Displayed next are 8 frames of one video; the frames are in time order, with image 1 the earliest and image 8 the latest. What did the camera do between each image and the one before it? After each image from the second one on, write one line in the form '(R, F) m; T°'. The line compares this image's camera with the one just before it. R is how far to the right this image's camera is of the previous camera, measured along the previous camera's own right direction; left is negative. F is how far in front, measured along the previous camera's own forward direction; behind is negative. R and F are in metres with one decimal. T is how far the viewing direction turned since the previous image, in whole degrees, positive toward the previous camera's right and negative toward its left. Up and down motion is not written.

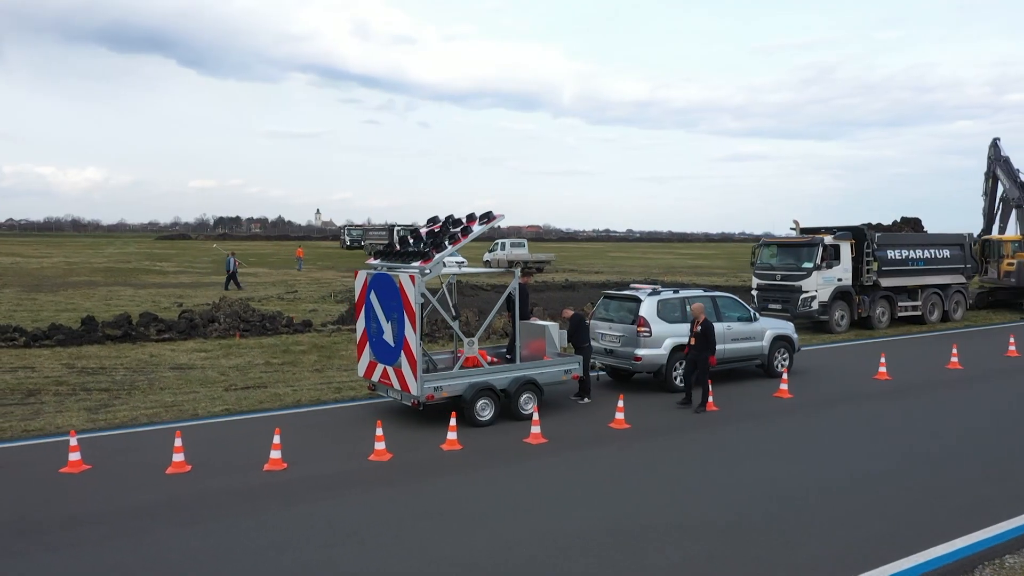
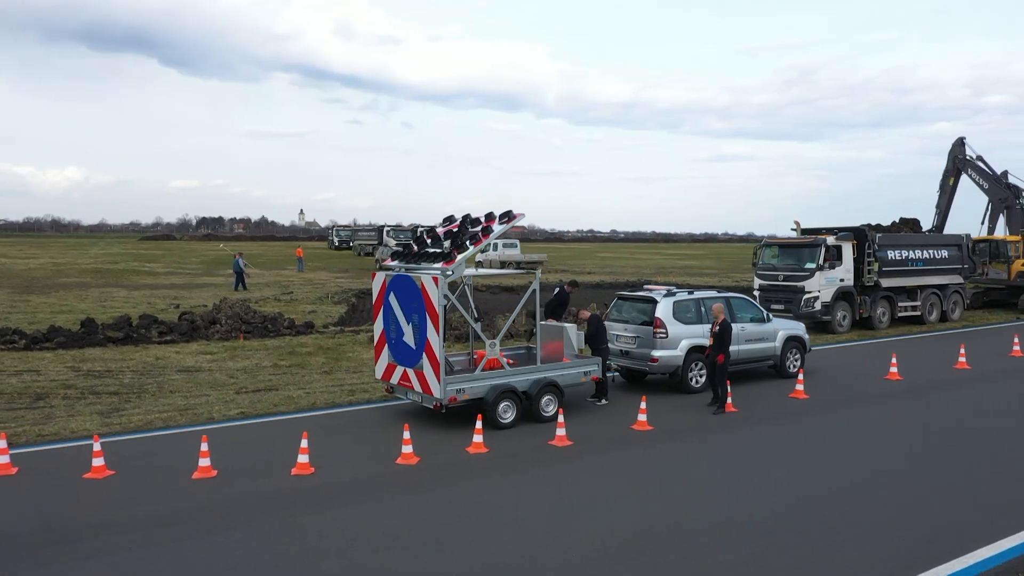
(-0.5, +0.1) m; +1°
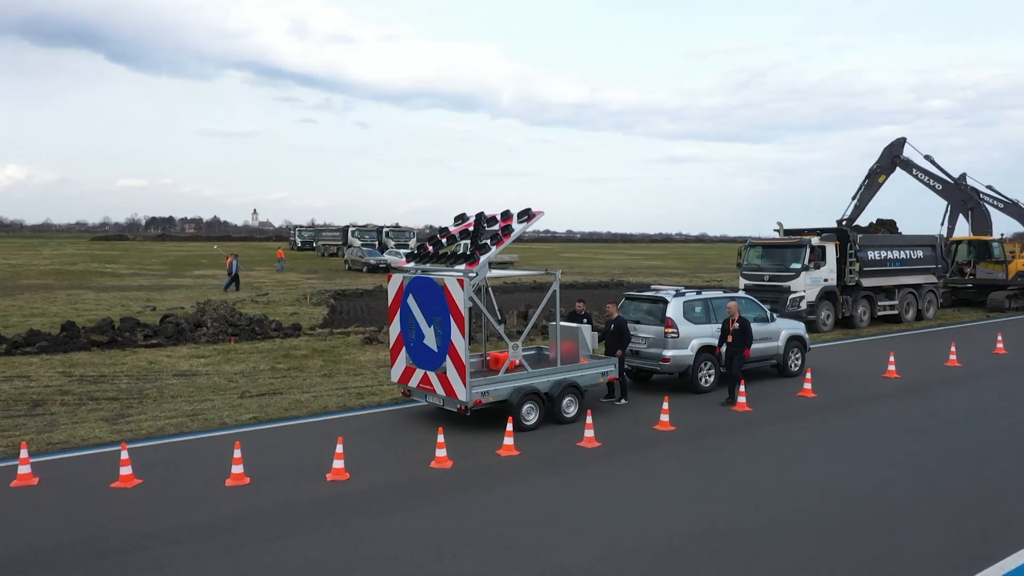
(-0.8, +0.1) m; +3°
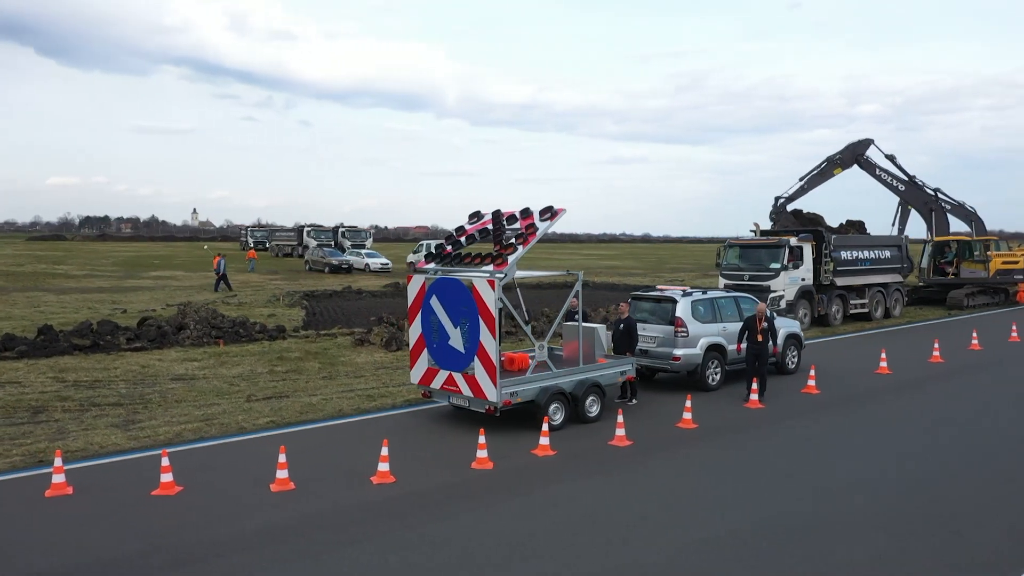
(-1.0, 0.0) m; +4°
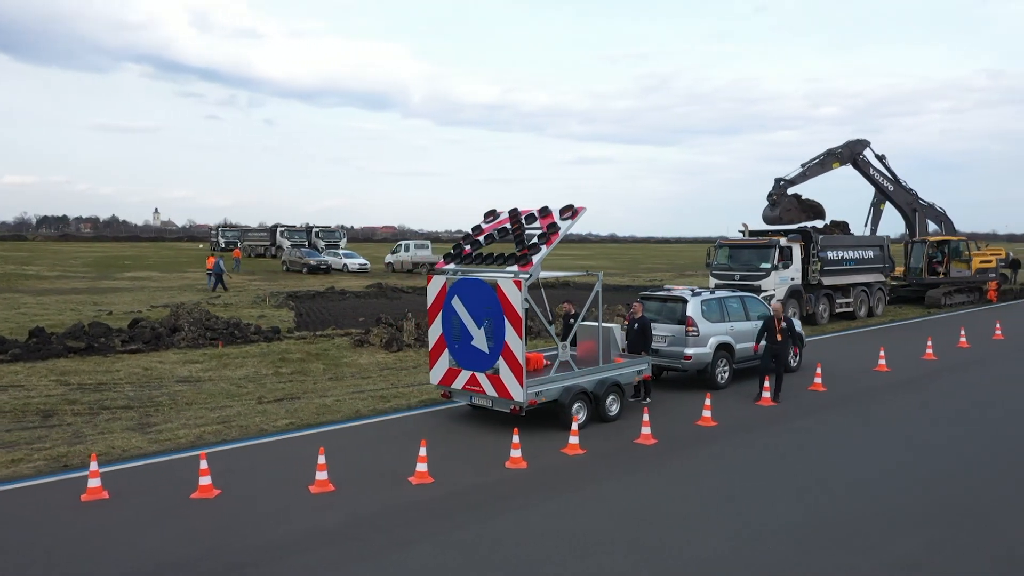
(-0.7, 0.0) m; +2°
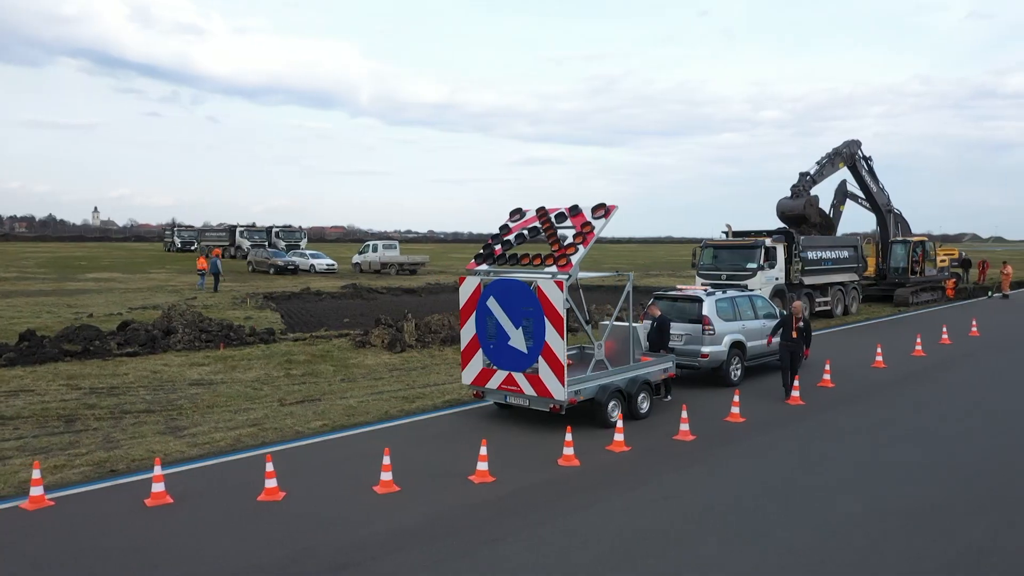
(-1.1, -0.1) m; +4°
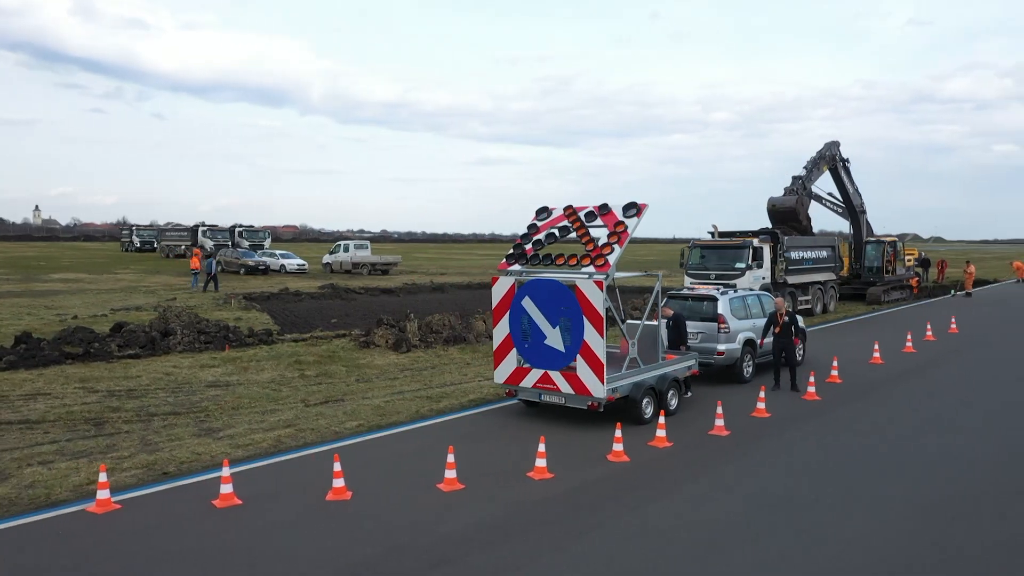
(-1.0, -0.1) m; +3°
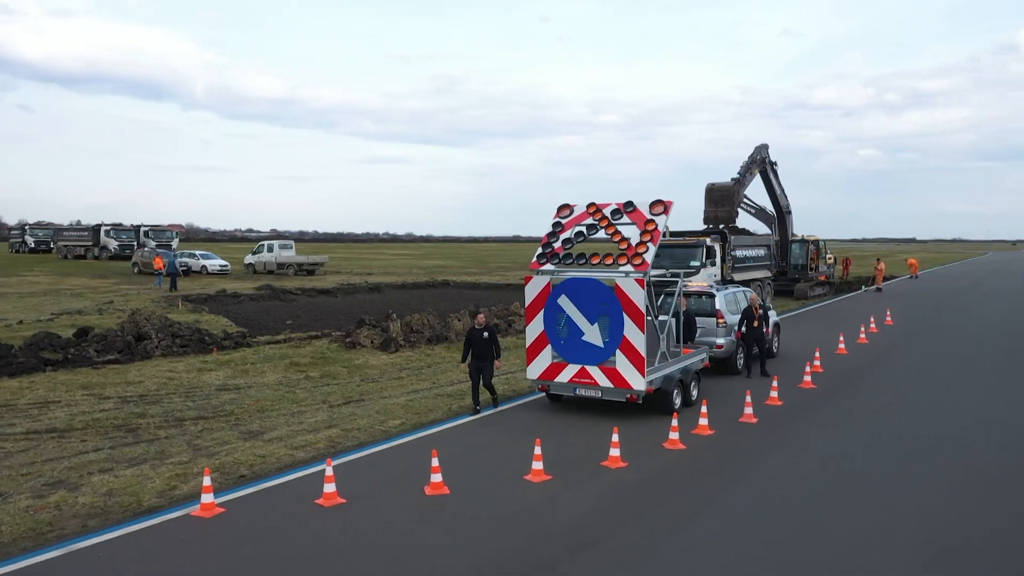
(-1.8, -0.2) m; +7°
